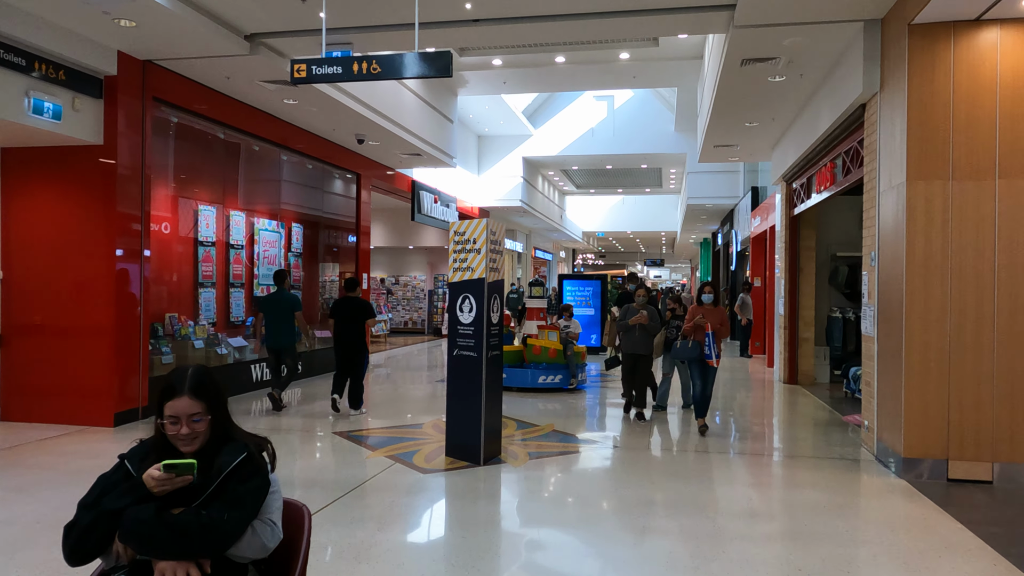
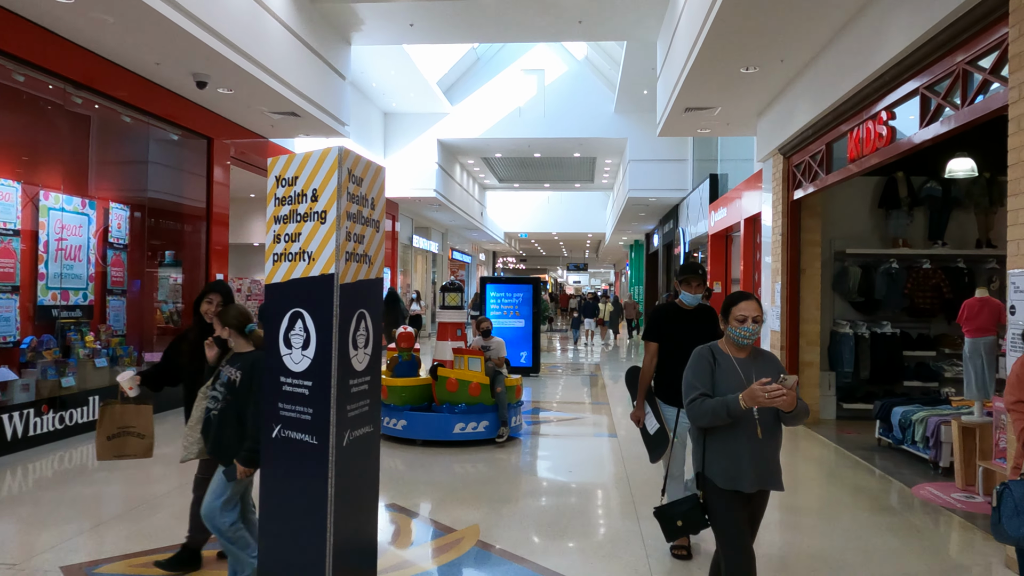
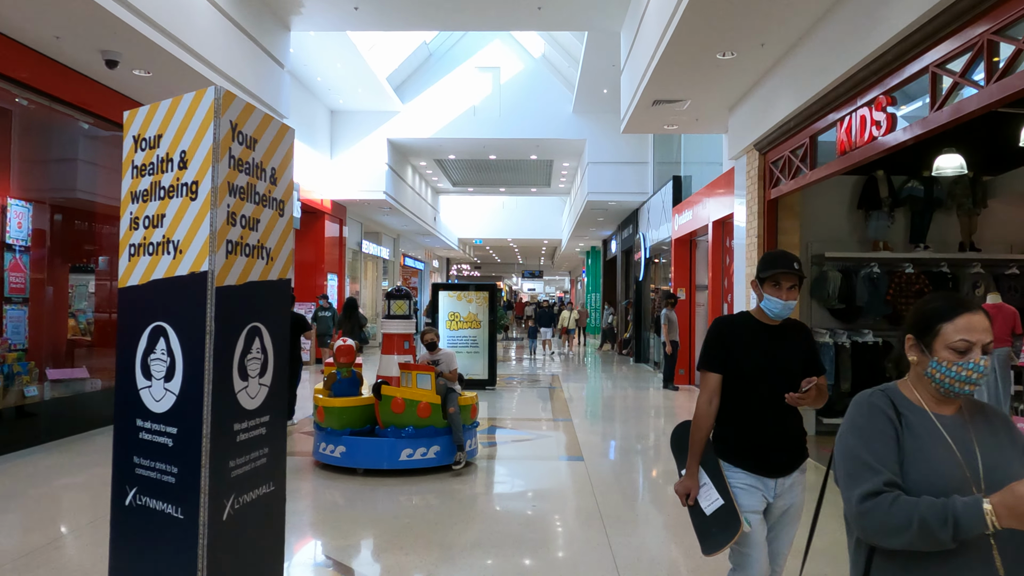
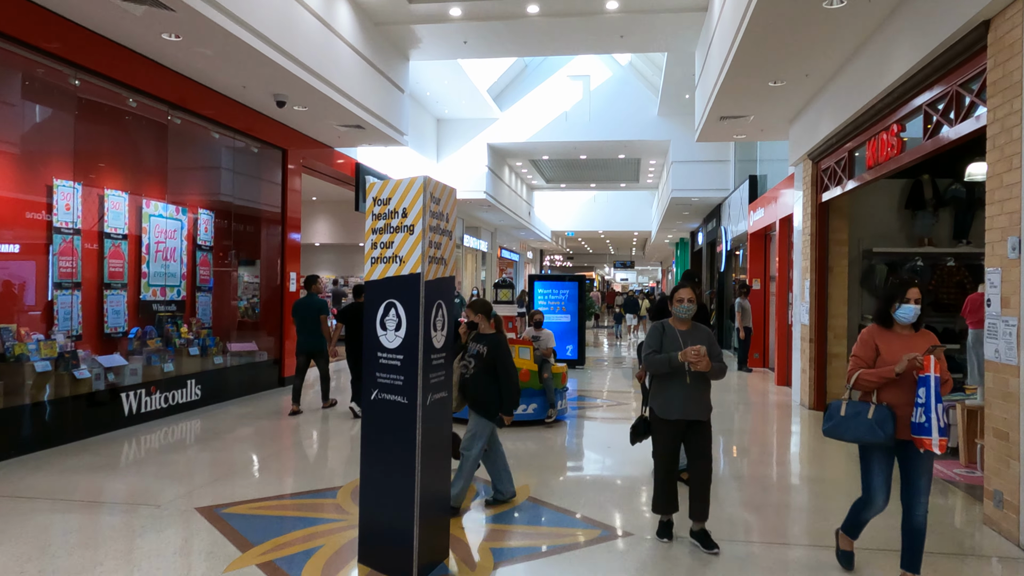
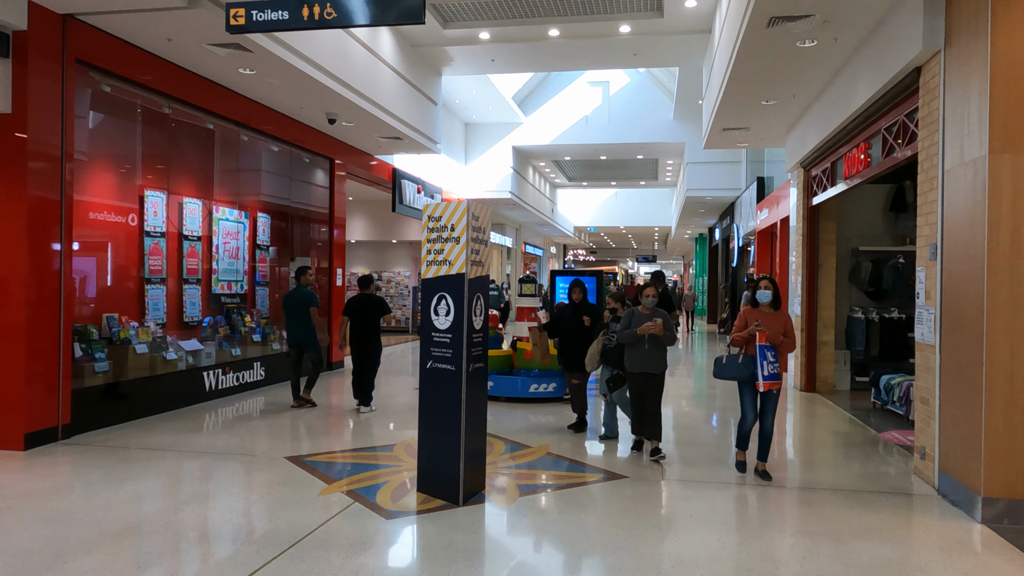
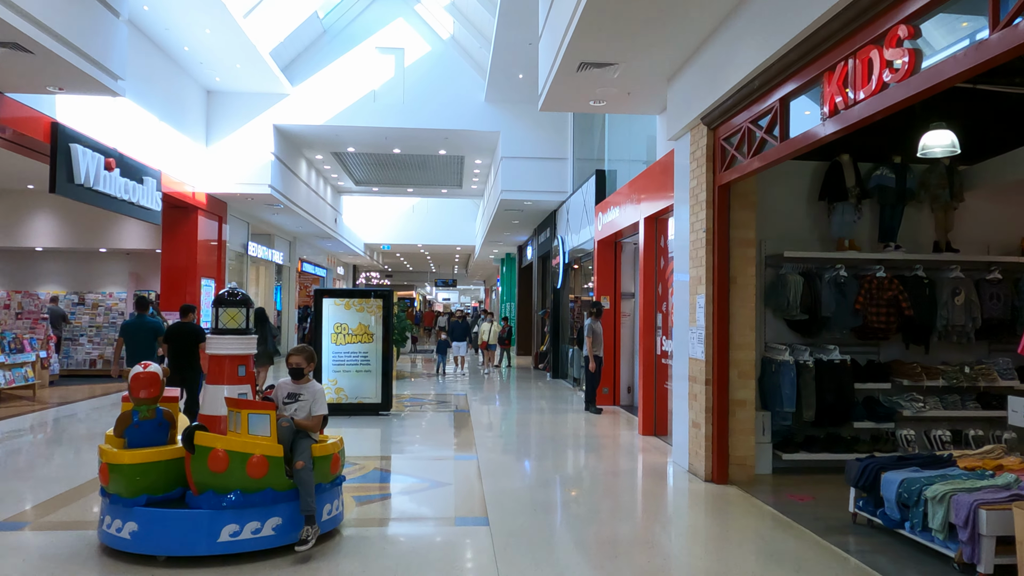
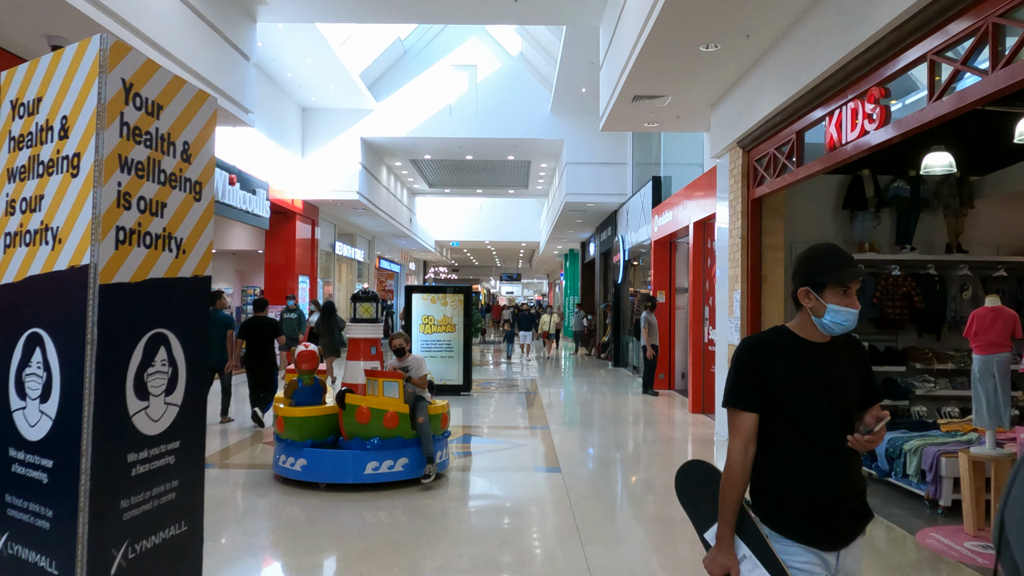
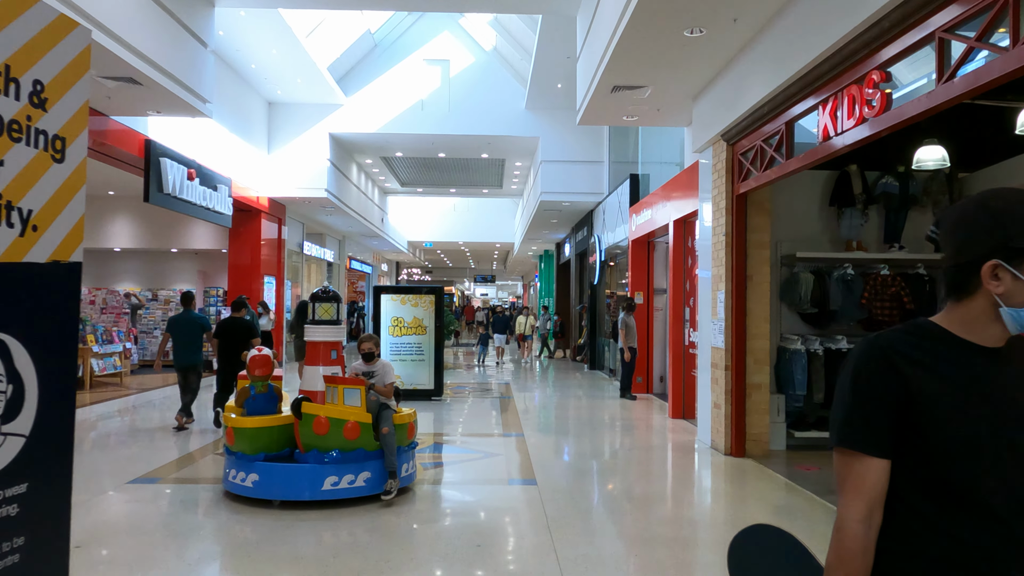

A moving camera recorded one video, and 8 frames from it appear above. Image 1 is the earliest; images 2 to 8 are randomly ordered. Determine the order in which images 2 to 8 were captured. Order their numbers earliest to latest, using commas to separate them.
5, 4, 2, 3, 7, 8, 6
